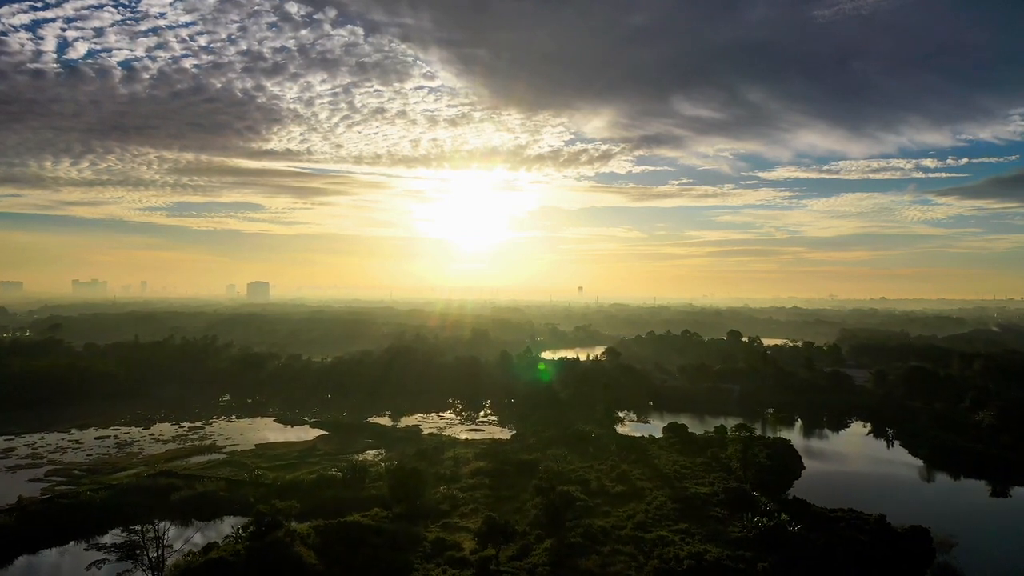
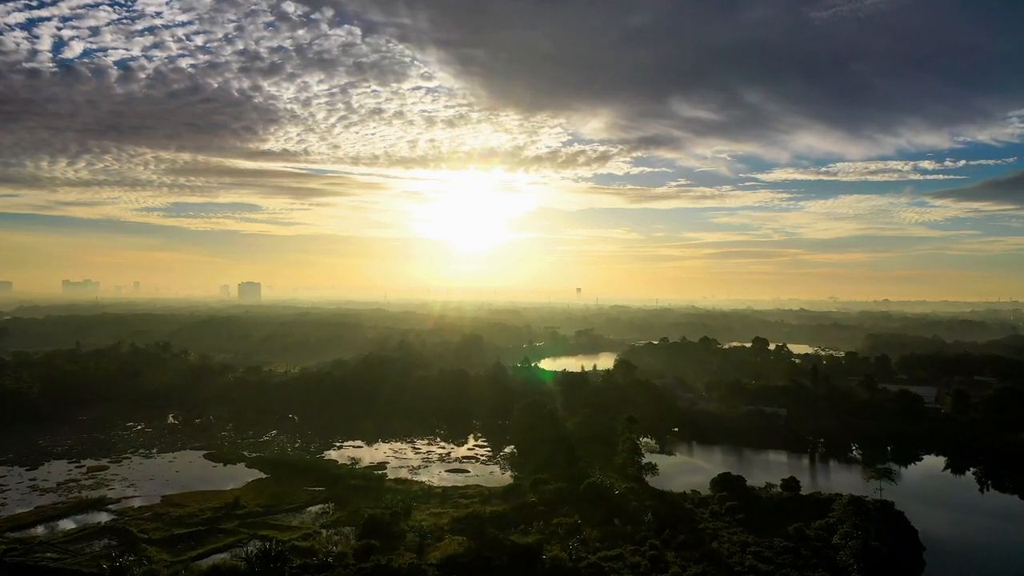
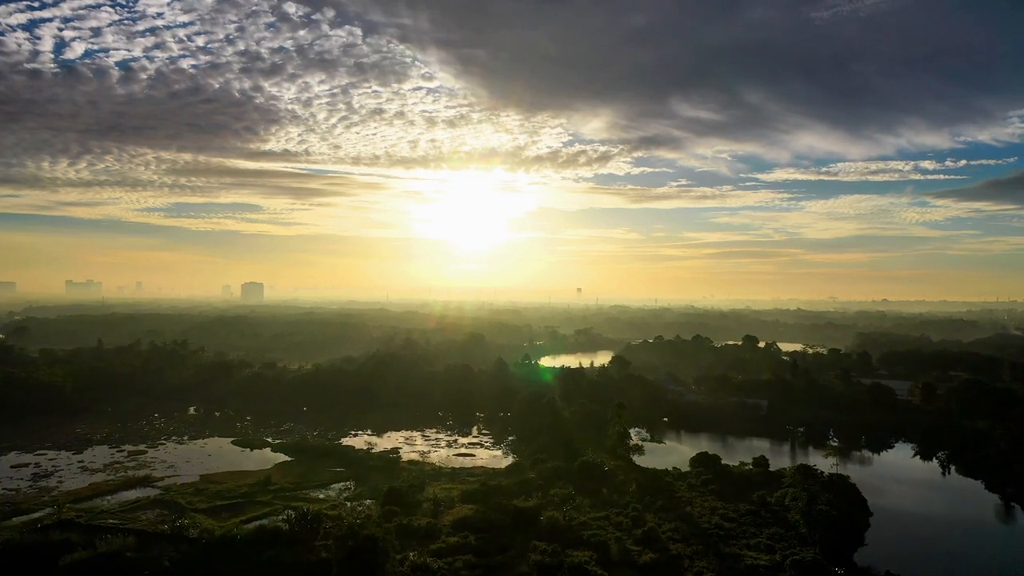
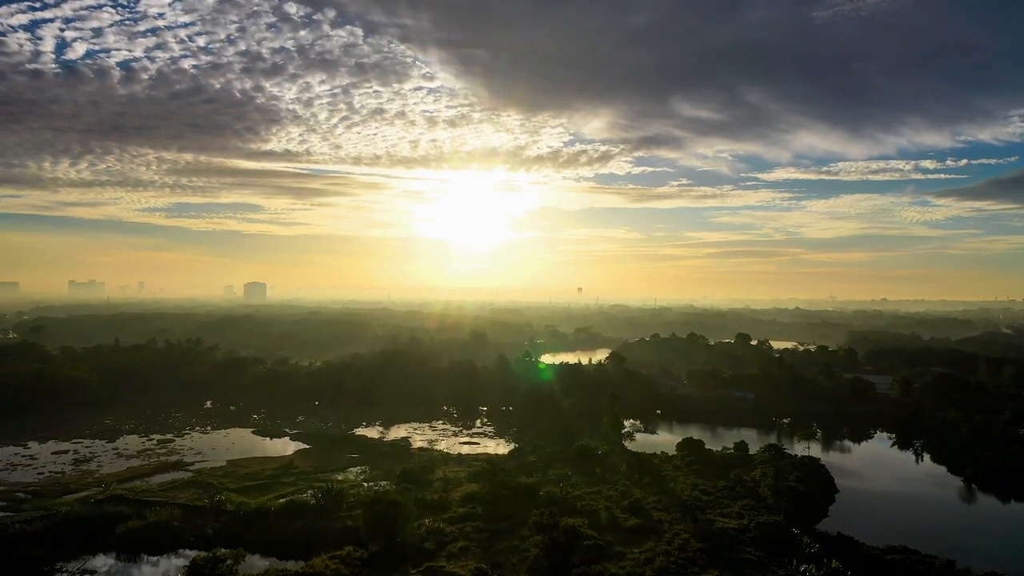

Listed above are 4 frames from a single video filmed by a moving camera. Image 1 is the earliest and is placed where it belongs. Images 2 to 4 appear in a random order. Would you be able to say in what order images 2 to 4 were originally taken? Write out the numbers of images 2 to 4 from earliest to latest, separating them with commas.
4, 3, 2
